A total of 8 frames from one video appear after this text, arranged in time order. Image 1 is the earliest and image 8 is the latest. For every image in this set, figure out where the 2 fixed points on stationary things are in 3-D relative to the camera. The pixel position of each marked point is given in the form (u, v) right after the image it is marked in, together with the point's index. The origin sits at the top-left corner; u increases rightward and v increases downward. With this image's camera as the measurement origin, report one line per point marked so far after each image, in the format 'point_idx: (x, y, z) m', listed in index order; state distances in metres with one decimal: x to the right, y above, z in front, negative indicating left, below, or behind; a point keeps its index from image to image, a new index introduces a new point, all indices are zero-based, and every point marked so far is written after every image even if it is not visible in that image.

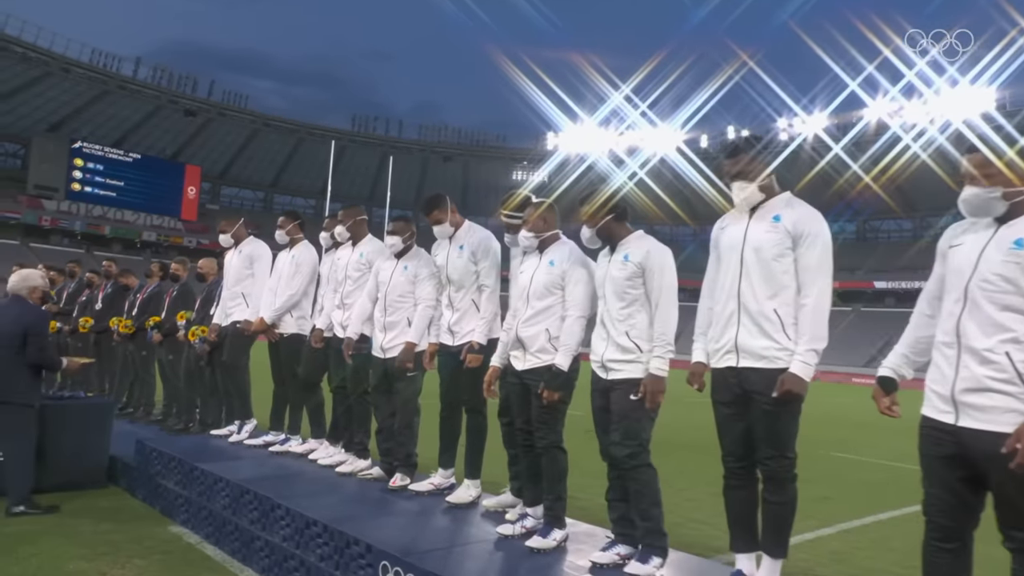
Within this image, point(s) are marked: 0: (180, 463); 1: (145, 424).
0: (-2.6, -1.4, +5.5) m
1: (-4.3, -1.6, +8.3) m
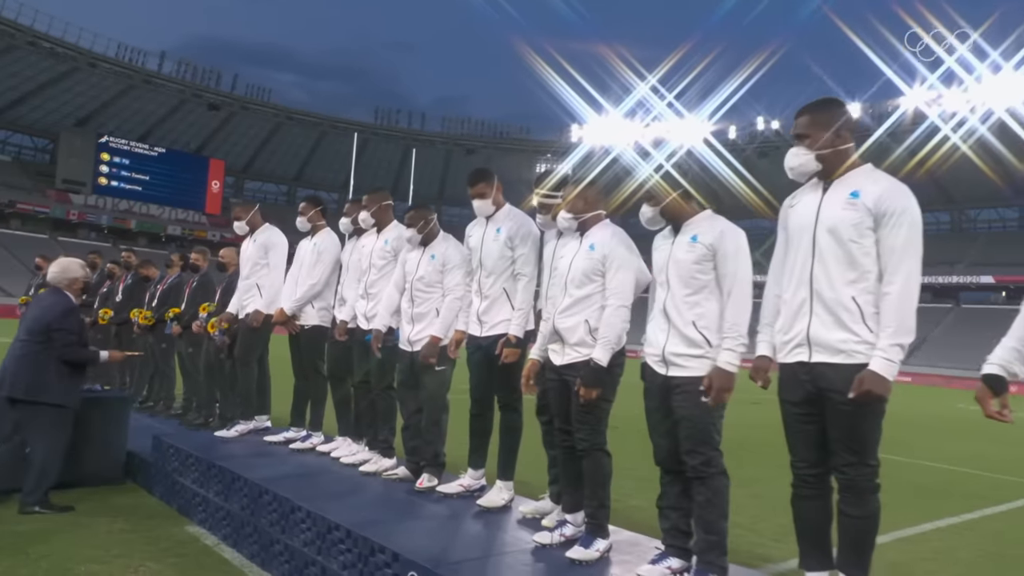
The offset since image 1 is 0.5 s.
0: (-2.3, -1.3, +5.3) m
1: (-4.0, -1.5, +8.1) m
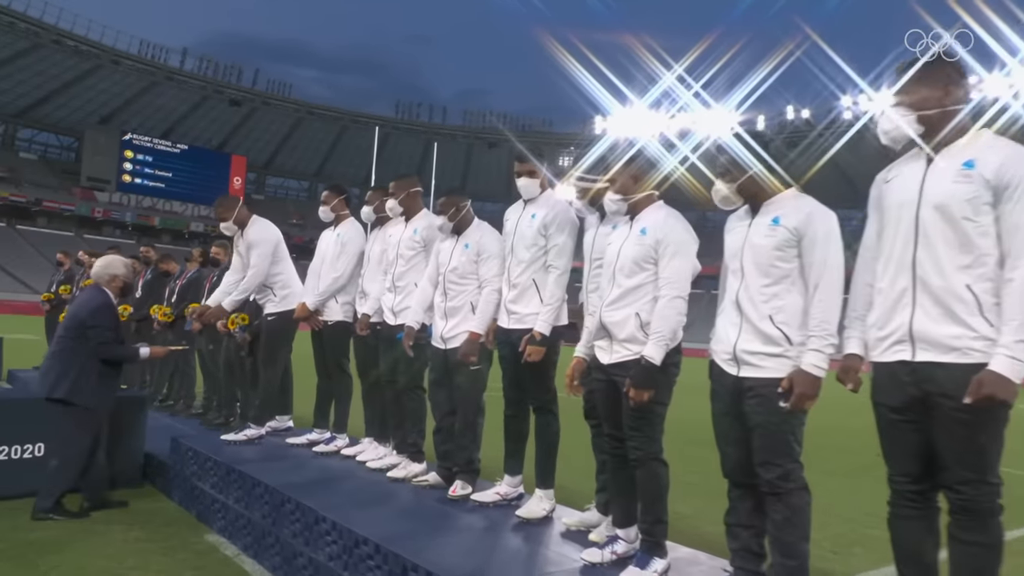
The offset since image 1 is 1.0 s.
0: (-2.1, -1.2, +5.0) m
1: (-3.7, -1.4, +7.9) m
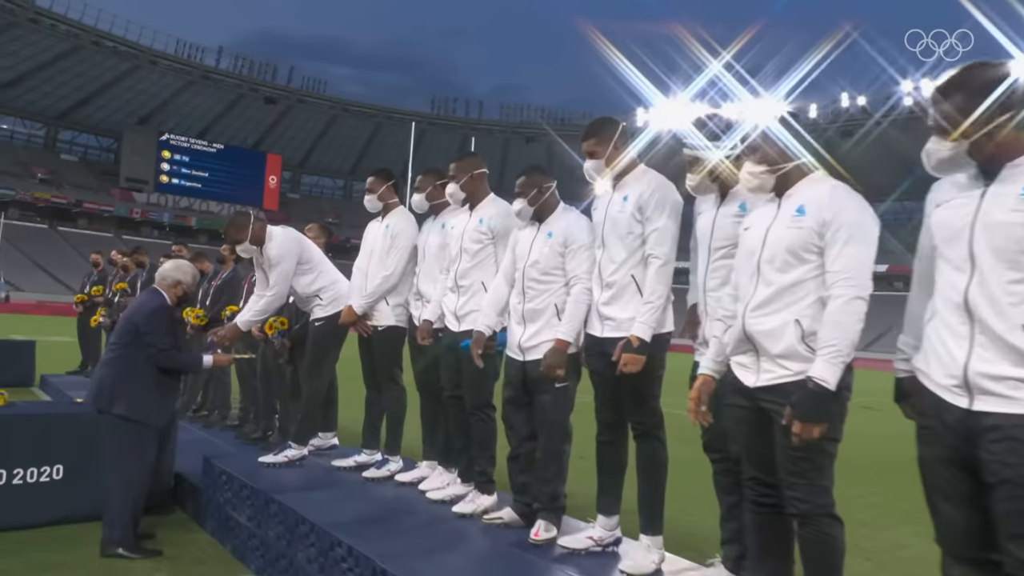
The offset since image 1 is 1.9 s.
0: (-1.6, -1.3, +4.3) m
1: (-3.0, -1.5, +7.3) m
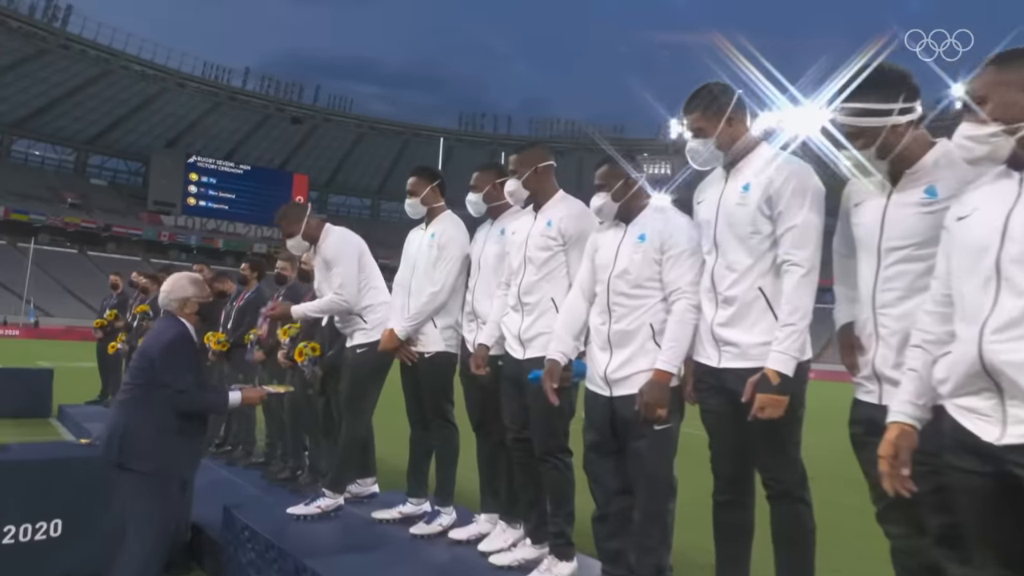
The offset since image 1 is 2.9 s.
0: (-1.2, -1.4, +3.5) m
1: (-2.5, -1.7, +6.6) m
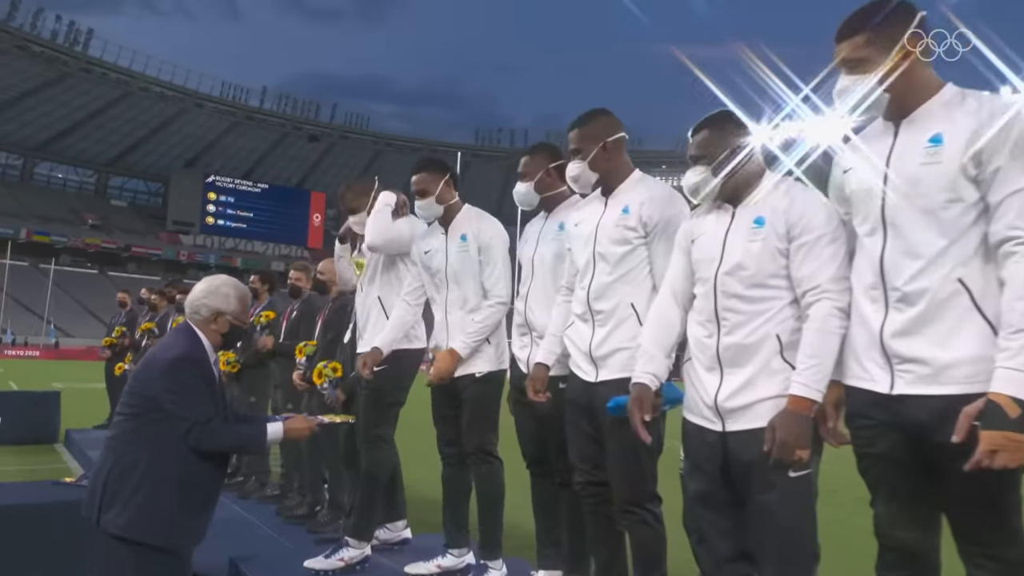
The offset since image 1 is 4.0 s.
0: (-0.9, -1.4, +2.8) m
1: (-2.1, -1.8, +5.8) m
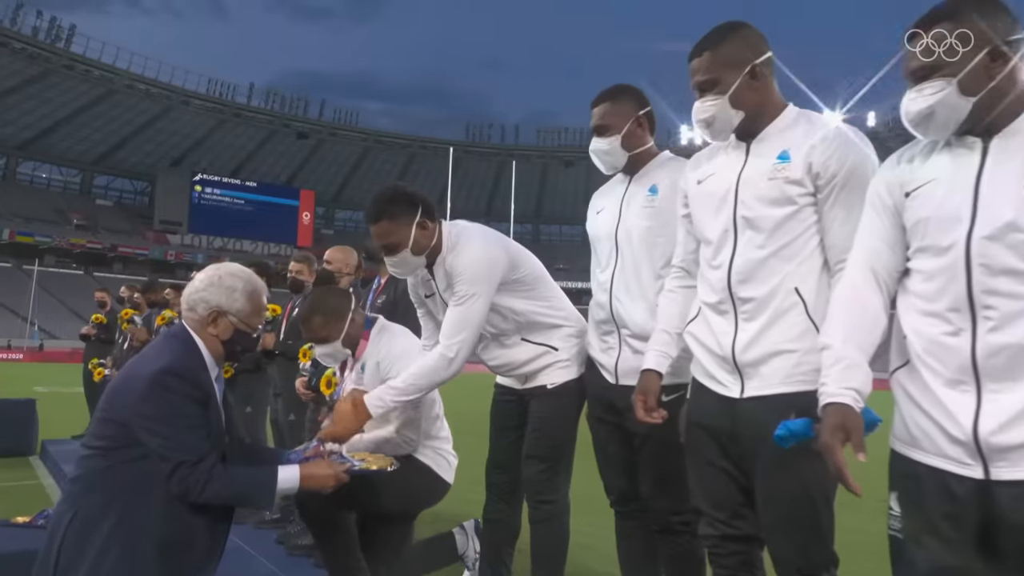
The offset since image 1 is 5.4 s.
0: (-0.5, -1.3, +1.9) m
1: (-1.8, -1.7, +4.9) m
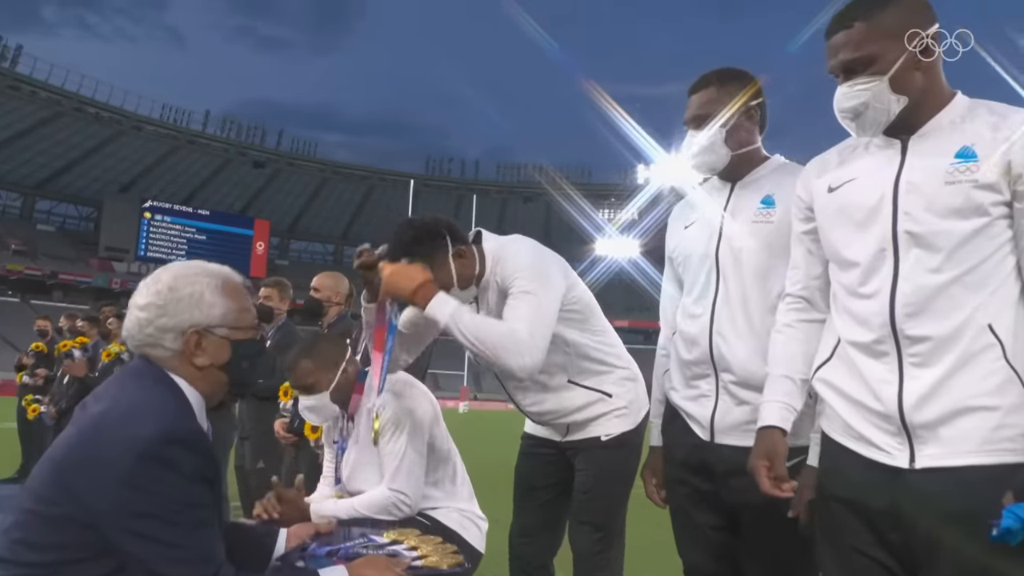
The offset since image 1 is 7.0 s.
0: (-0.3, -1.4, +1.3) m
1: (-1.8, -1.9, +4.2) m
